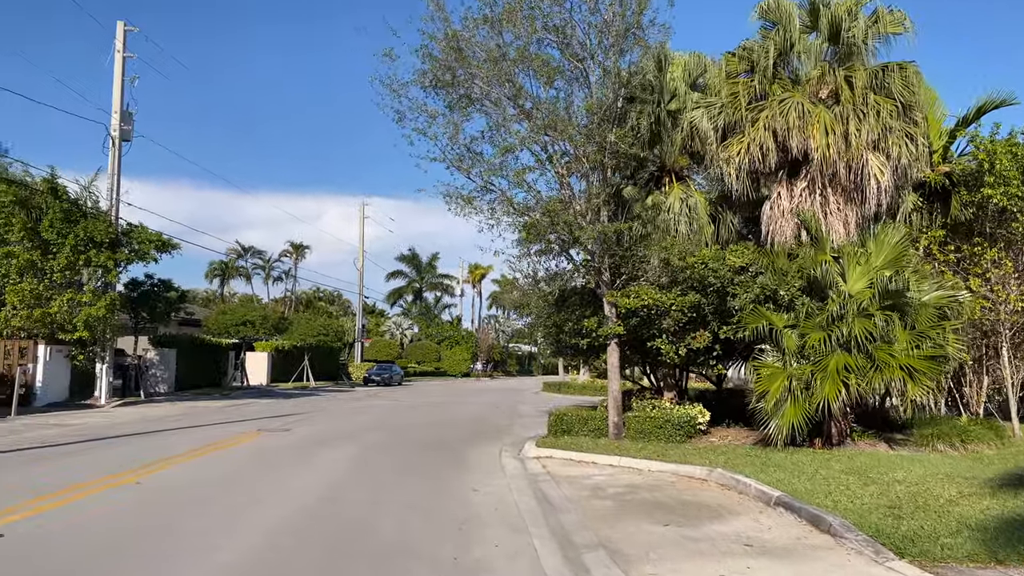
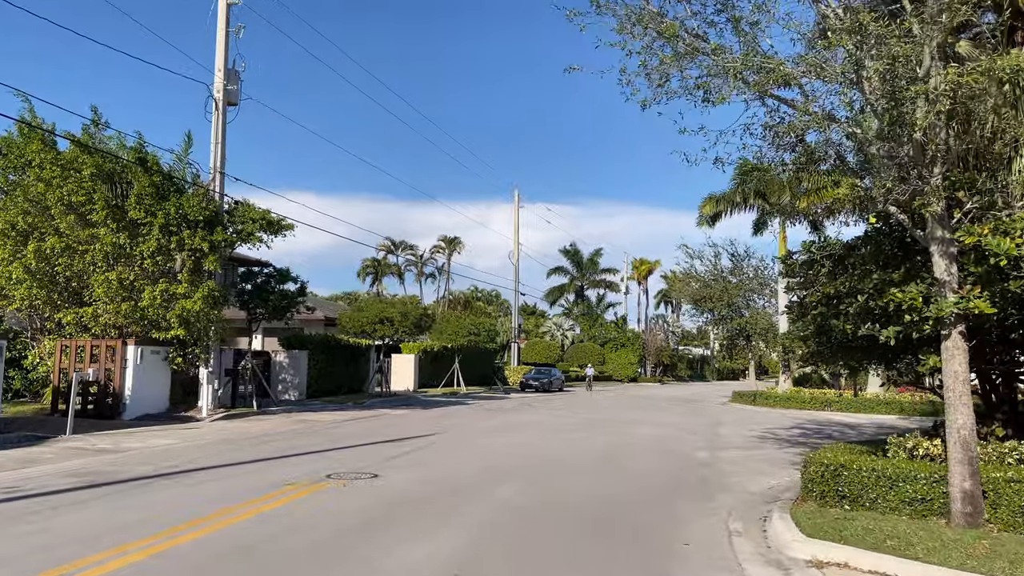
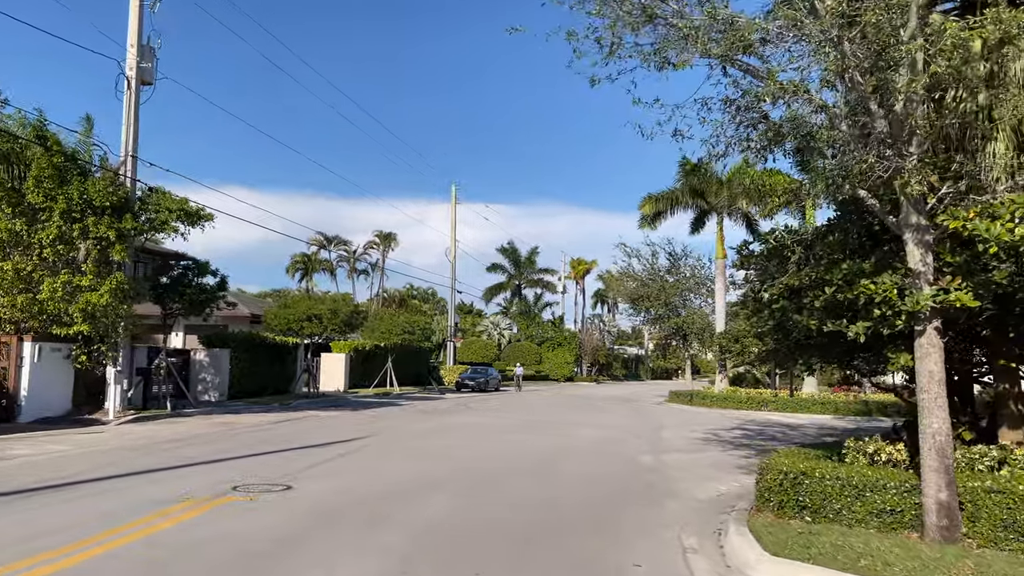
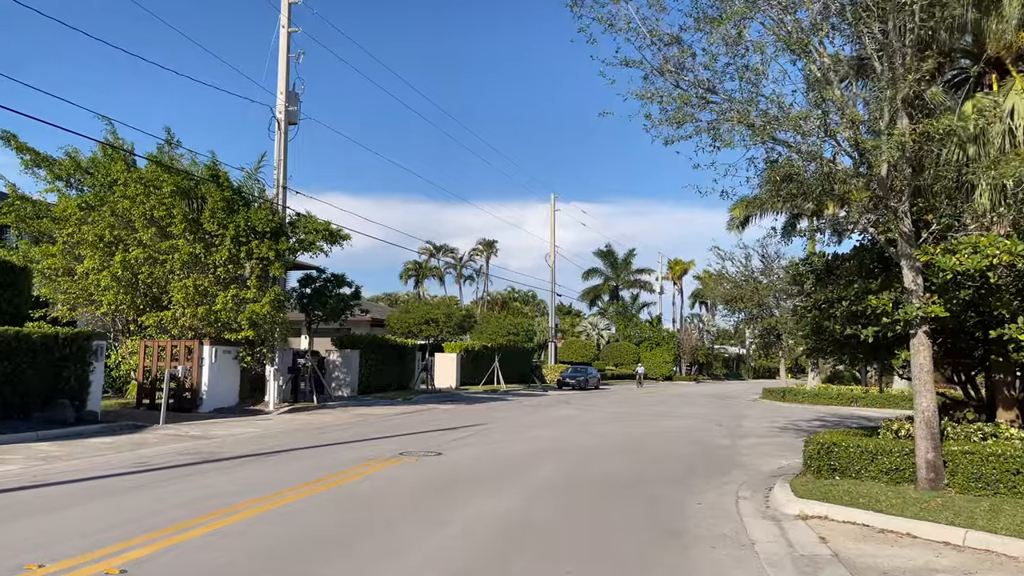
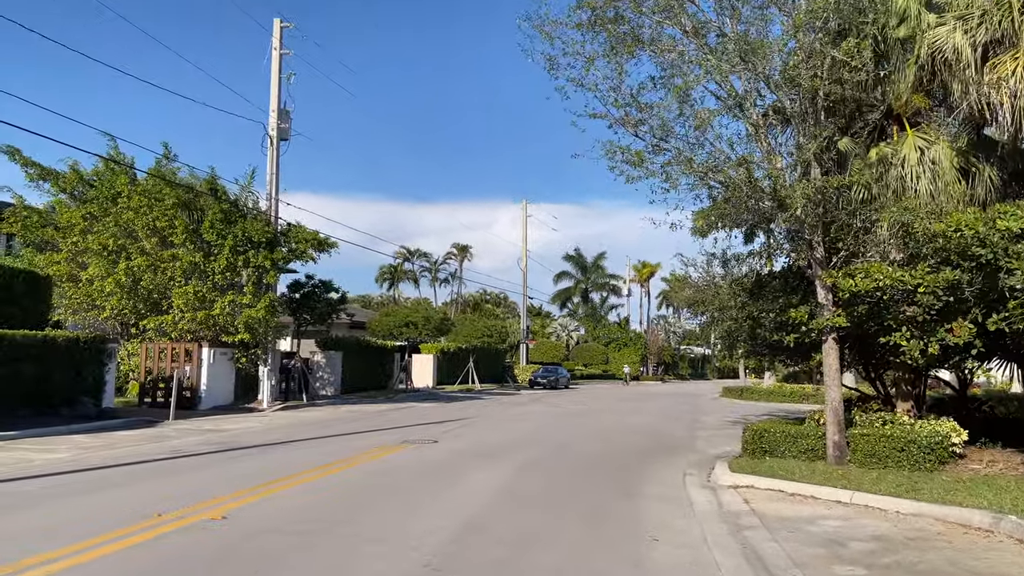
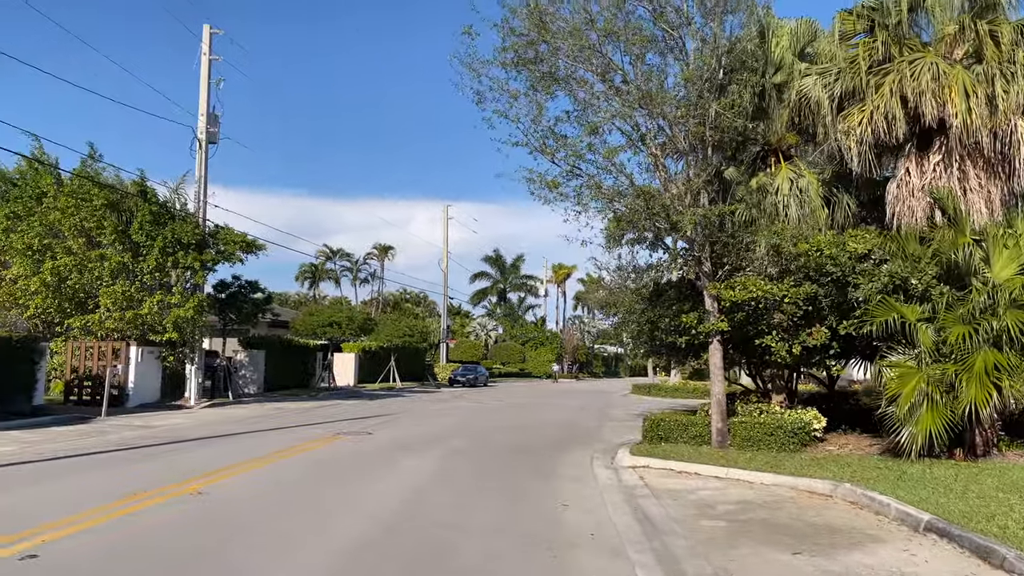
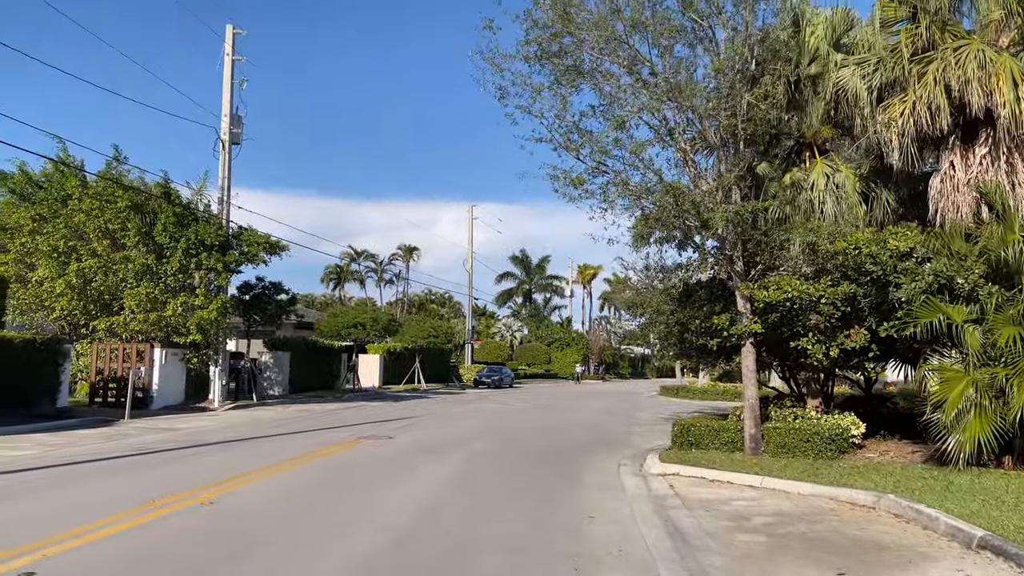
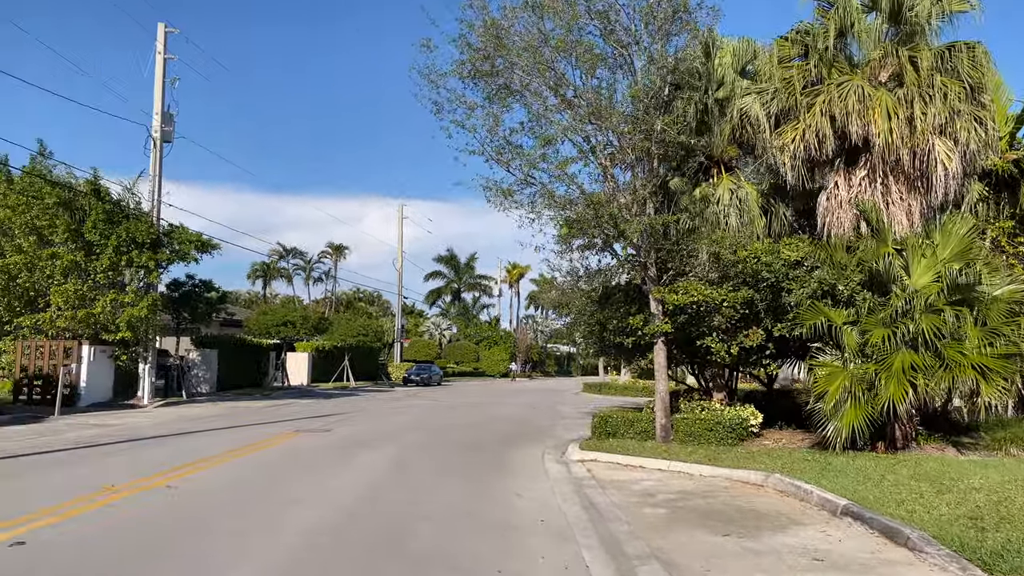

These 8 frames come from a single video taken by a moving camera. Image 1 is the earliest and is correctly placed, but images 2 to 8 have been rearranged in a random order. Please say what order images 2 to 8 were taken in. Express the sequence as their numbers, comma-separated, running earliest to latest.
8, 6, 7, 5, 4, 2, 3
